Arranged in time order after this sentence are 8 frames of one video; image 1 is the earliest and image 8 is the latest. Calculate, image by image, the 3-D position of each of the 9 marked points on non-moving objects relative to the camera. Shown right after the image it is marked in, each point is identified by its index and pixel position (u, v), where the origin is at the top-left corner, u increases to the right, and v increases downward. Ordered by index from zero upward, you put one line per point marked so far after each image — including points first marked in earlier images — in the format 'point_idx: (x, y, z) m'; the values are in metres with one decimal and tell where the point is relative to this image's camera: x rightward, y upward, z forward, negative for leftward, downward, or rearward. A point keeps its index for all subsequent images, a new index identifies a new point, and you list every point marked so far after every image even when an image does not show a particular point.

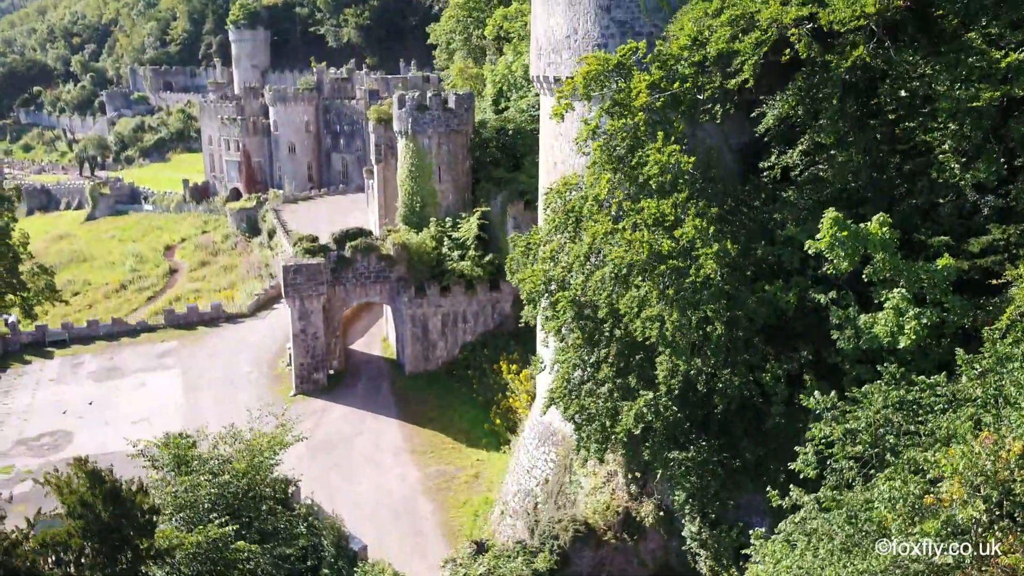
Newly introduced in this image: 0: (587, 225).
0: (+1.1, +0.8, +11.8) m
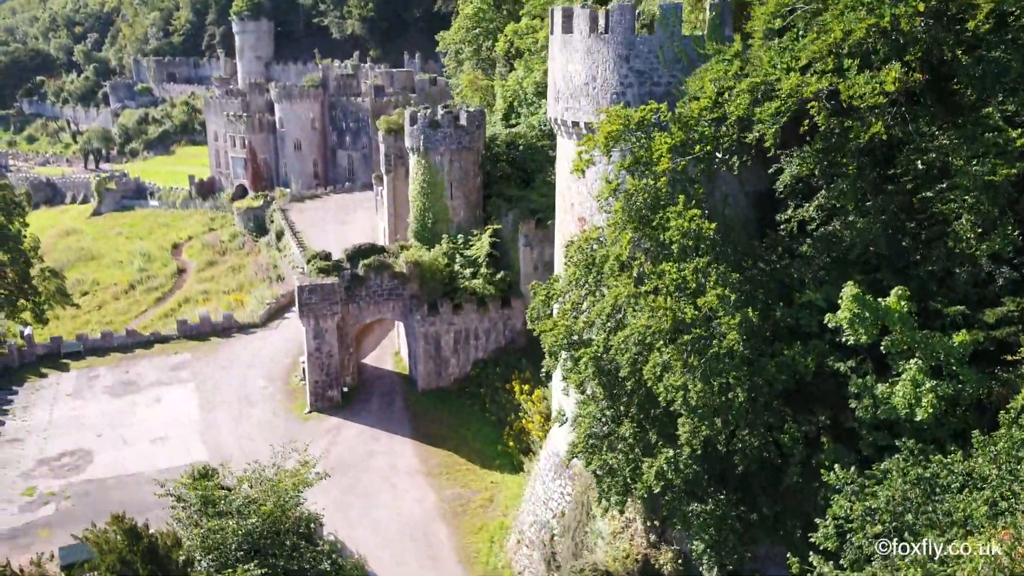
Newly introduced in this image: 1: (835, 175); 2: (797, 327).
0: (+1.4, 0.0, +12.1) m
1: (+4.7, +1.5, +12.3) m
2: (+4.1, -0.7, +12.3) m
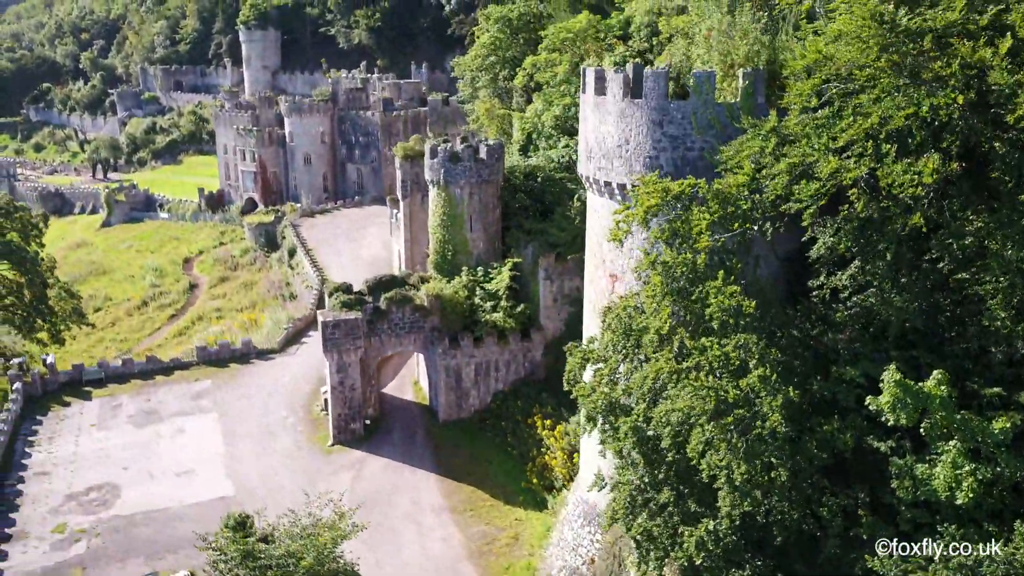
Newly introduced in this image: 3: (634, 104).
0: (+2.0, -1.0, +12.3) m
1: (+5.3, +0.5, +12.6) m
2: (+4.7, -1.7, +12.5) m
3: (+2.1, +3.1, +14.6) m
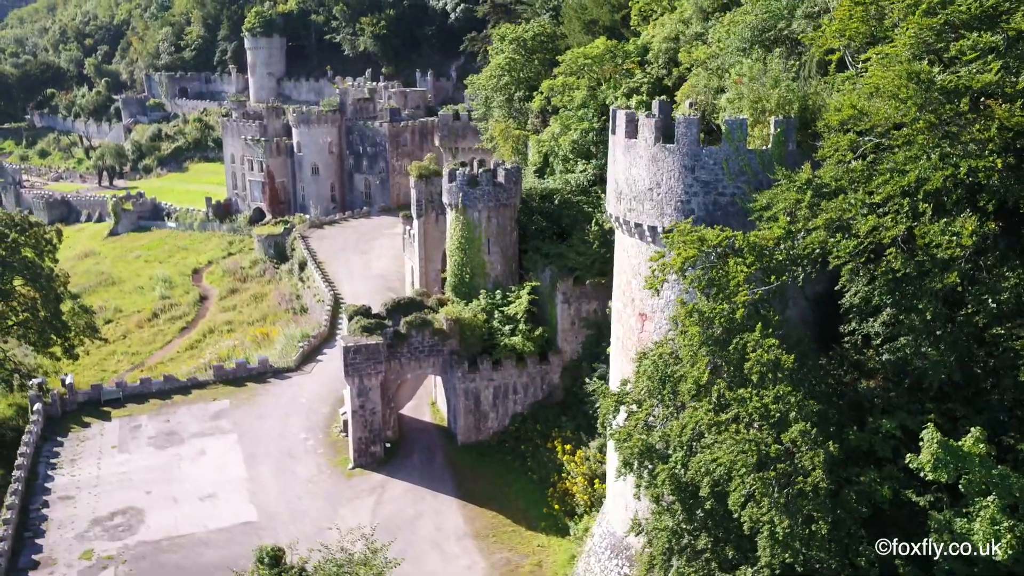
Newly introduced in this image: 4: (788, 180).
0: (+2.6, -1.7, +12.6) m
1: (+5.9, -0.3, +12.8) m
2: (+5.3, -2.4, +12.8) m
3: (+2.7, +2.4, +14.8) m
4: (+4.3, +1.6, +13.2) m
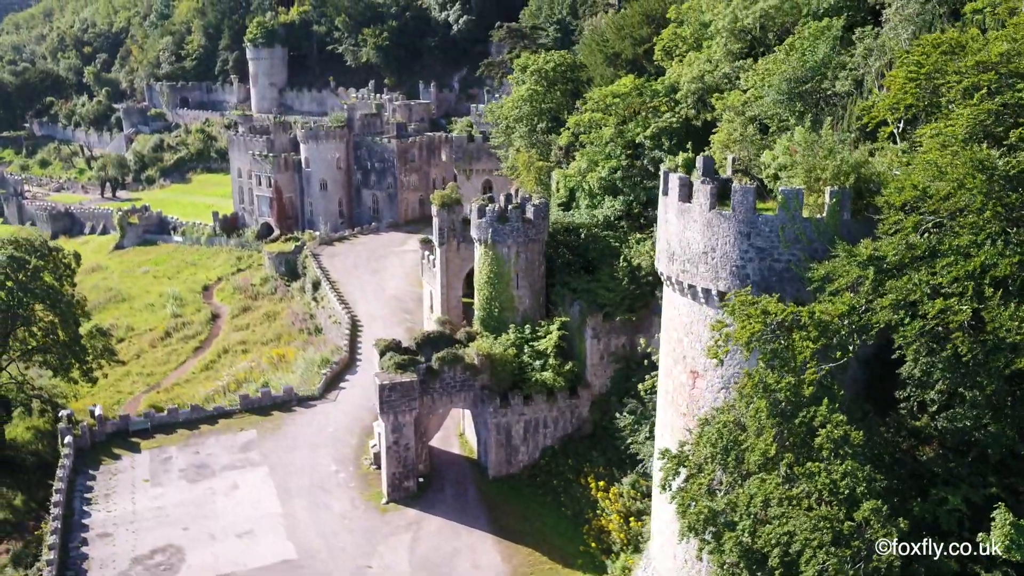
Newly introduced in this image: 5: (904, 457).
0: (+3.7, -2.8, +12.9) m
1: (+7.0, -1.4, +13.2) m
2: (+6.4, -3.5, +13.2) m
3: (+3.7, +1.3, +15.2) m
4: (+5.3, +0.5, +13.6) m
5: (+7.0, -3.1, +15.0) m
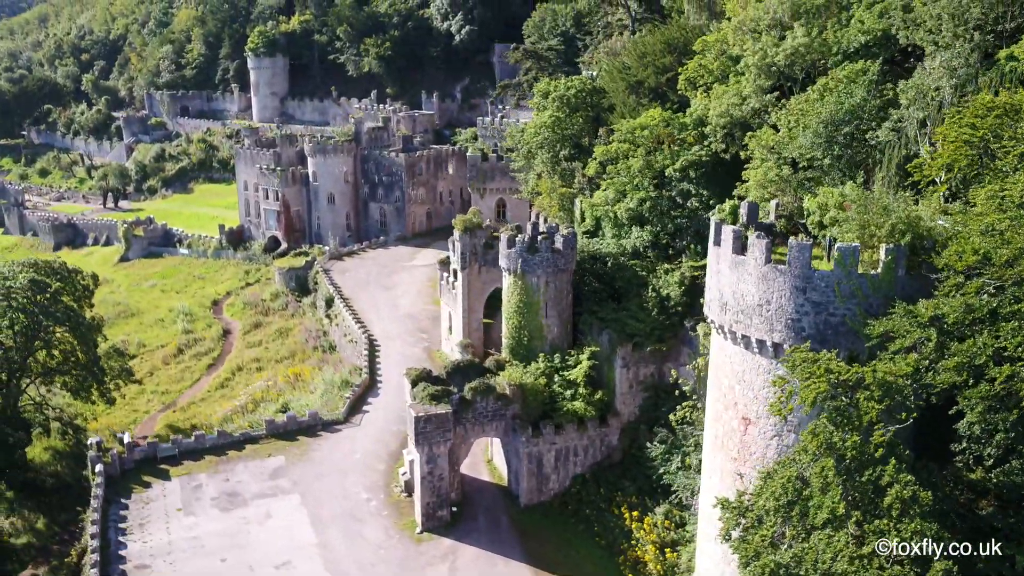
0: (+4.8, -3.8, +13.3) m
1: (+8.1, -2.3, +13.6) m
2: (+7.5, -4.5, +13.6) m
3: (+4.8, +0.3, +15.6) m
4: (+6.4, -0.4, +14.0) m
5: (+8.1, -4.0, +15.4) m
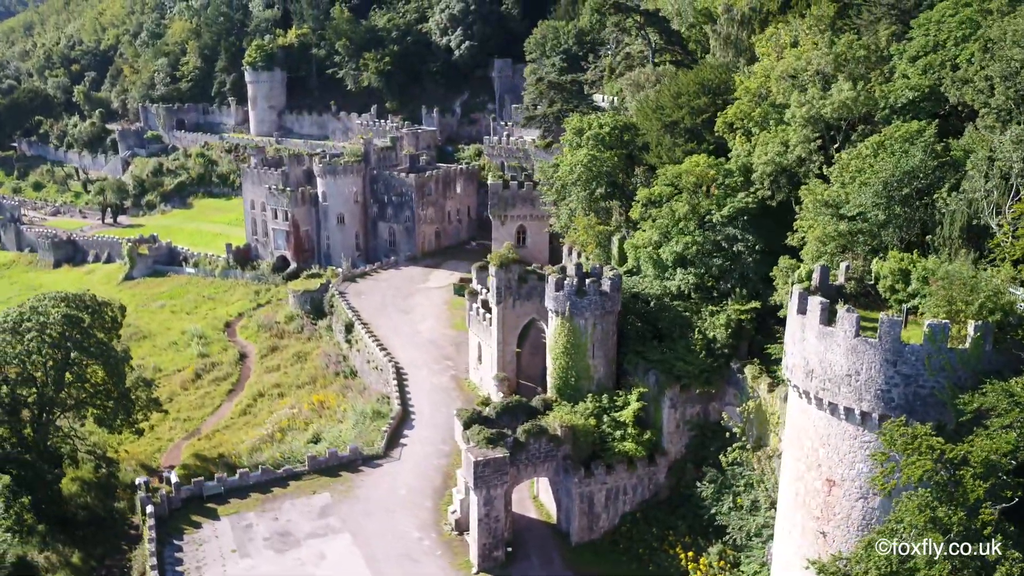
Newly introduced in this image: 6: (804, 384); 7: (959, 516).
0: (+6.8, -5.1, +14.0) m
1: (+10.1, -3.6, +14.4) m
2: (+9.5, -5.8, +14.4) m
3: (+6.7, -1.0, +16.3) m
4: (+8.4, -1.8, +14.7) m
5: (+10.0, -5.4, +16.2) m
6: (+6.0, -2.0, +17.6) m
7: (+7.3, -3.7, +13.9) m
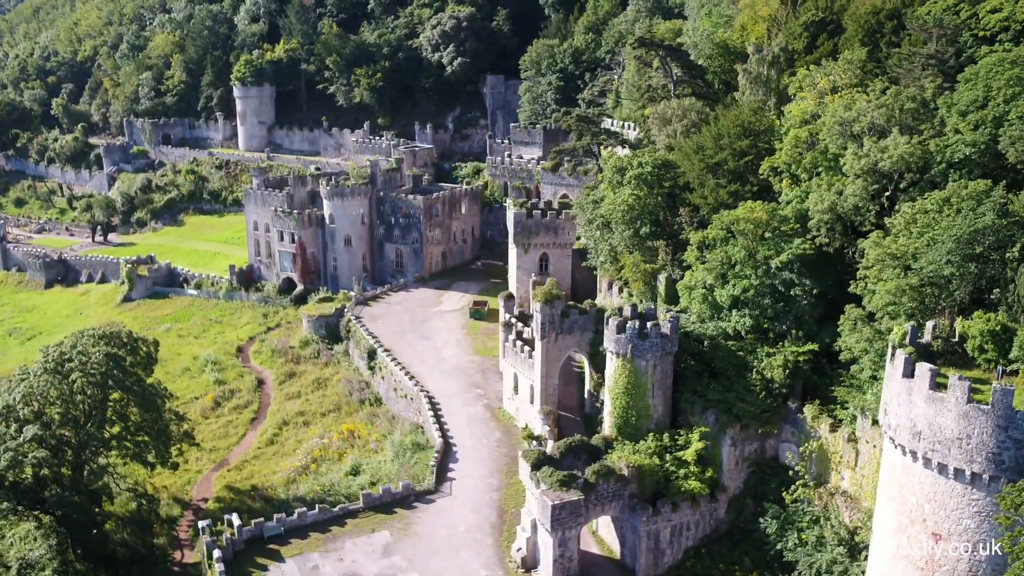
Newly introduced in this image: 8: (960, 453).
0: (+9.7, -6.5, +15.2) m
1: (+12.9, -5.0, +15.7) m
2: (+12.4, -7.2, +15.6) m
3: (+9.5, -2.5, +17.4) m
4: (+11.2, -3.2, +15.9) m
5: (+12.8, -6.7, +17.5) m
6: (+8.7, -3.4, +18.7) m
7: (+10.2, -5.1, +15.1) m
8: (+9.3, -3.5, +17.8) m
